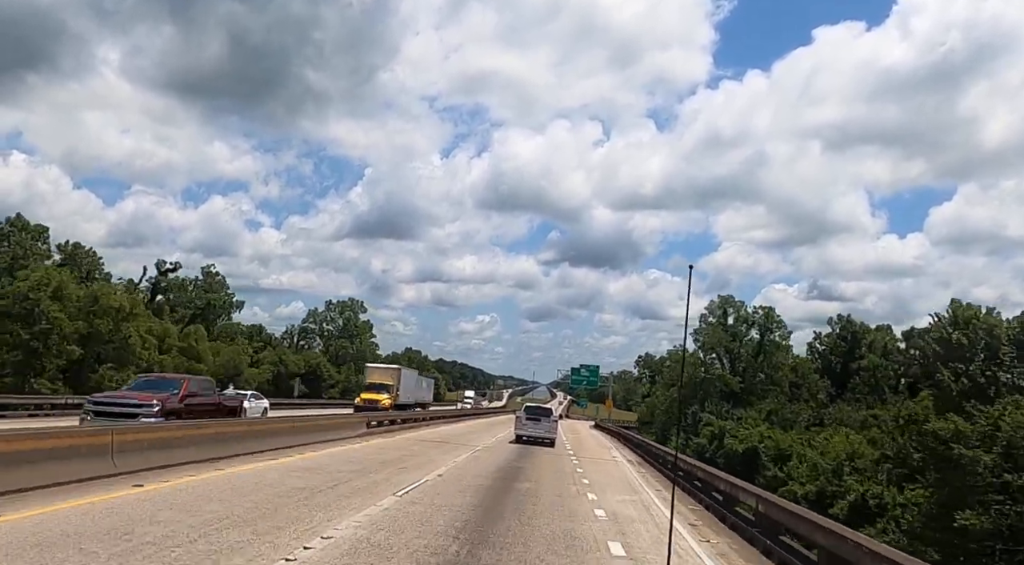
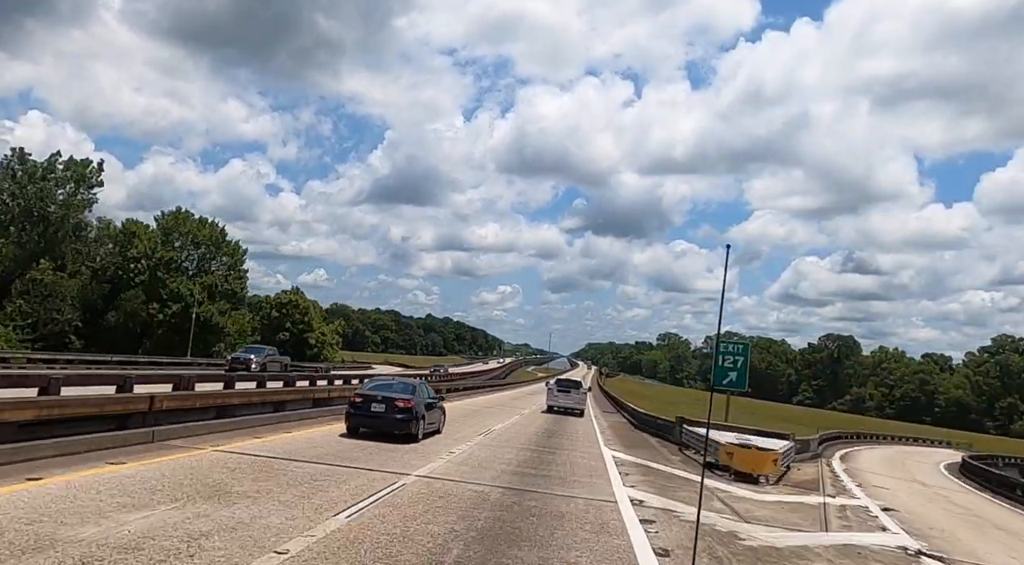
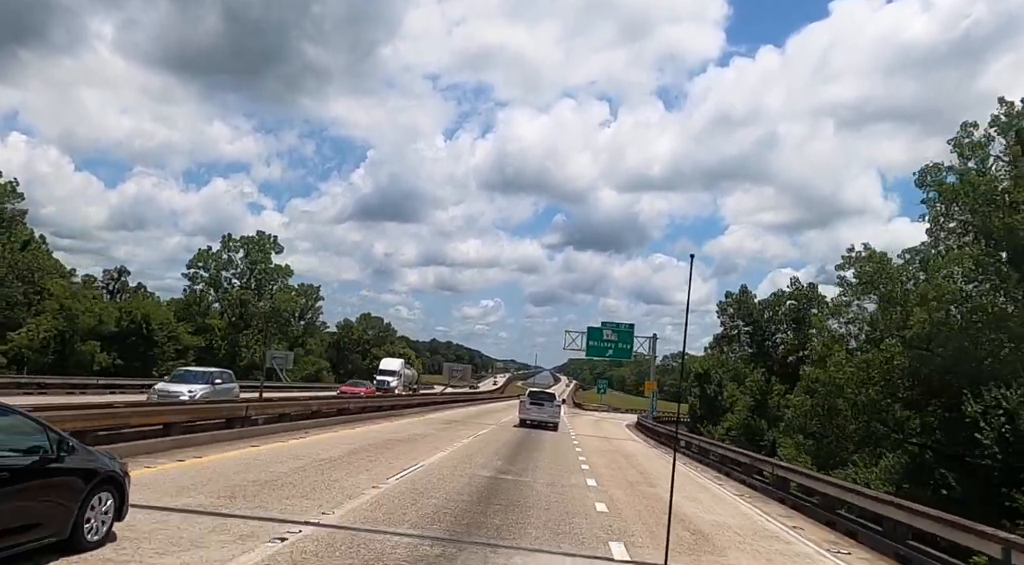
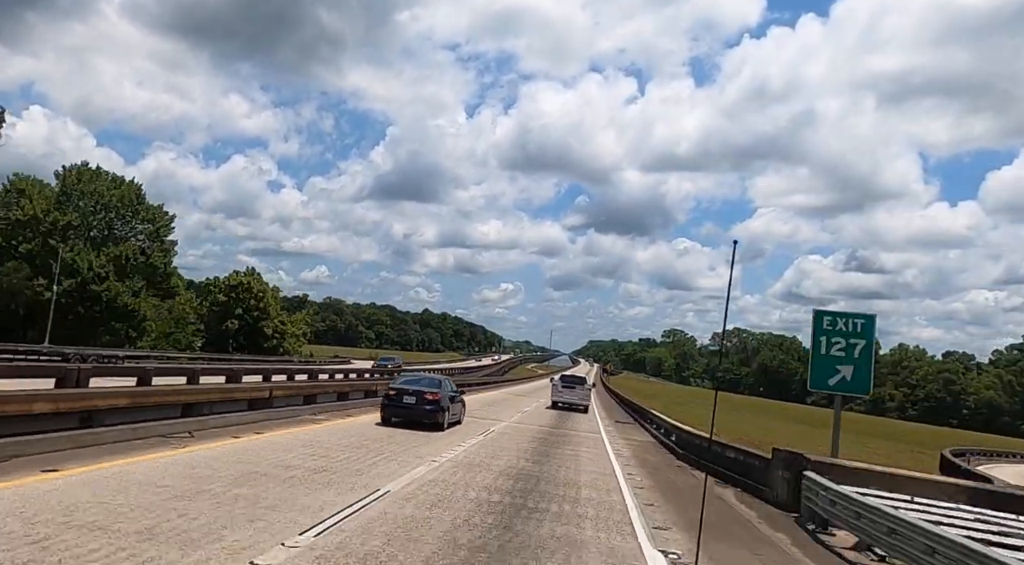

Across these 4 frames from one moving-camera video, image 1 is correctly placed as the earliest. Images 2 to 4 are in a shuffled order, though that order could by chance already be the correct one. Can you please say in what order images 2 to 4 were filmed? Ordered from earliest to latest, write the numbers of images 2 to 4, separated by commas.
3, 2, 4
